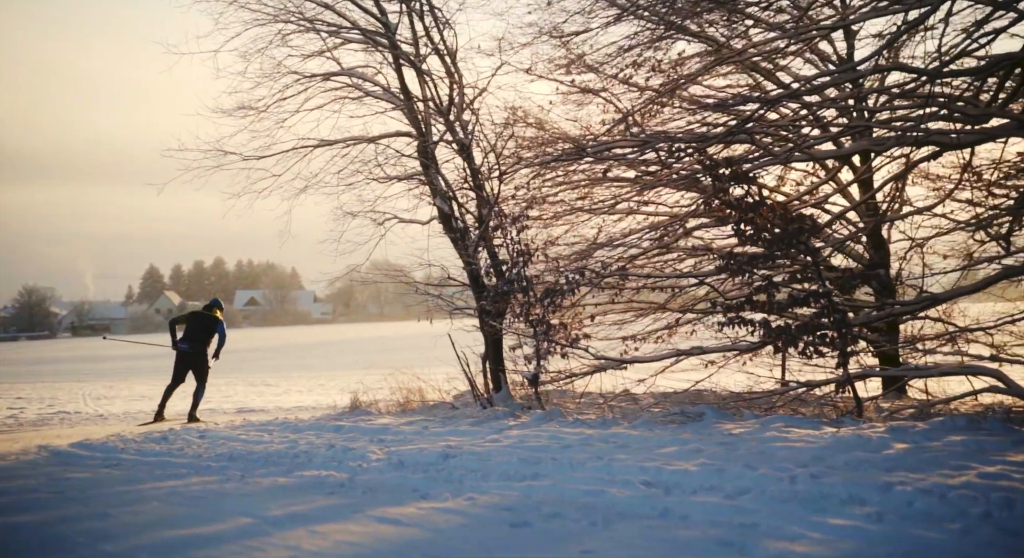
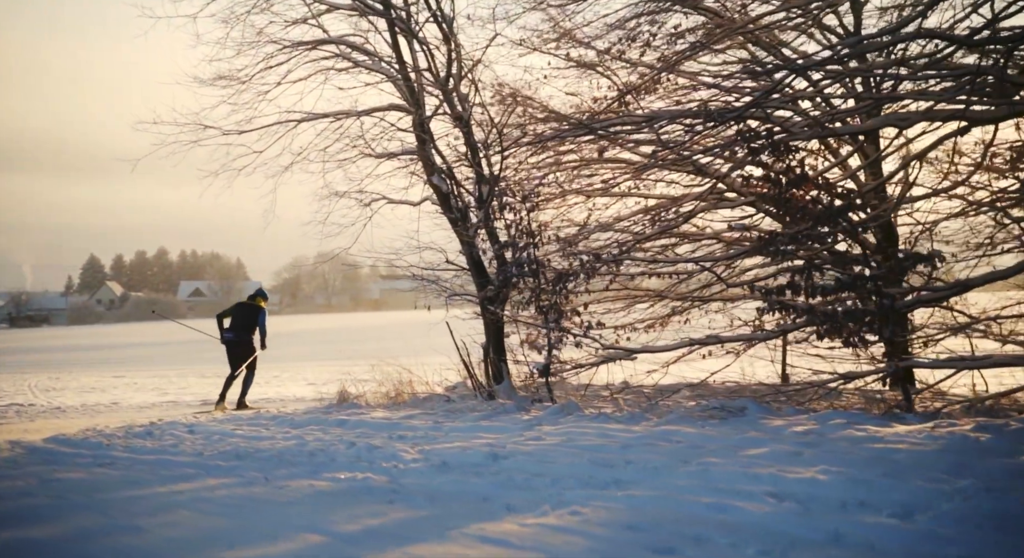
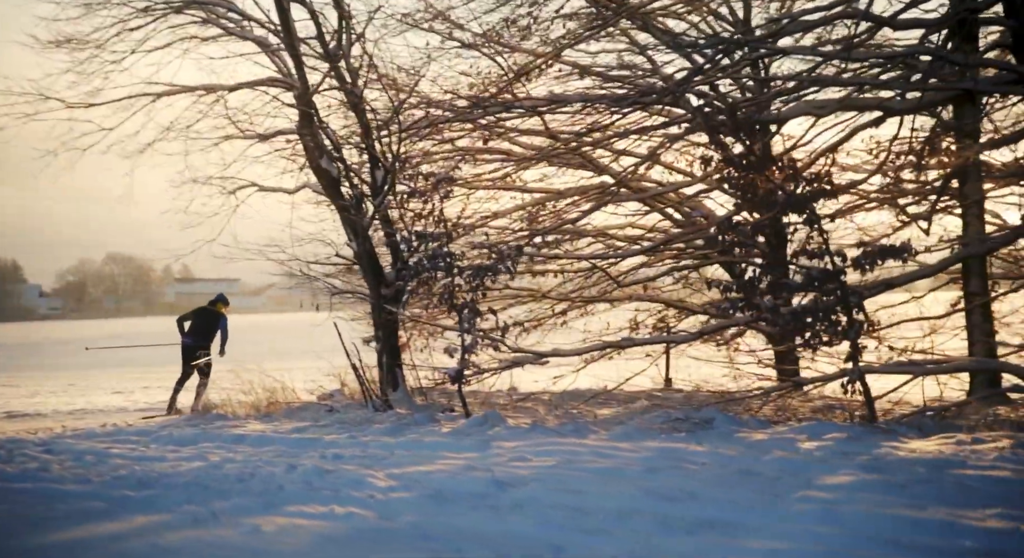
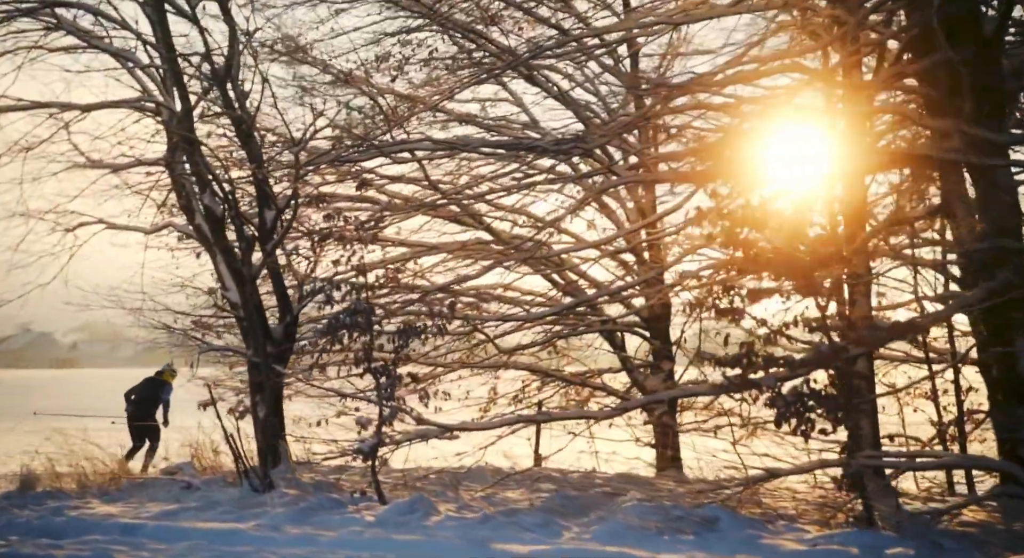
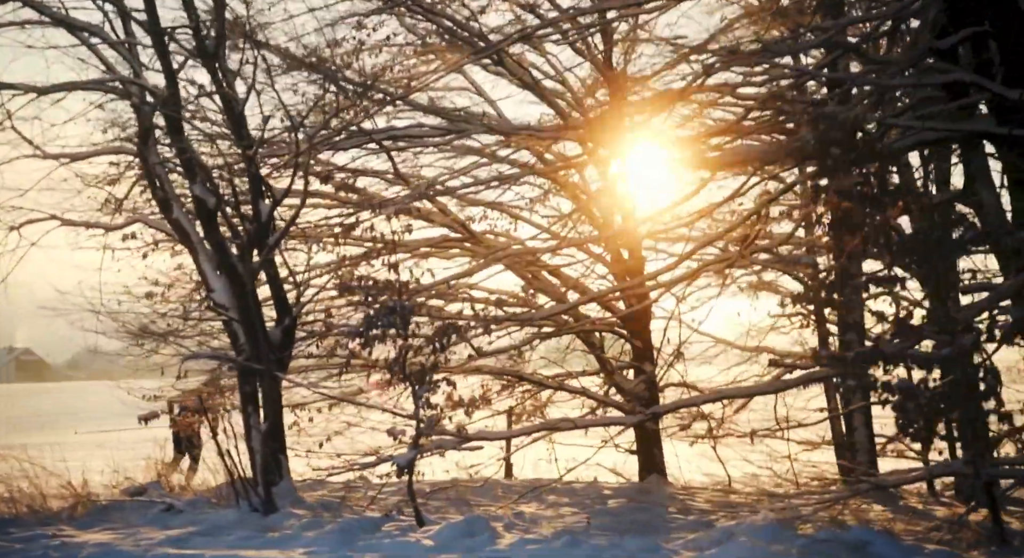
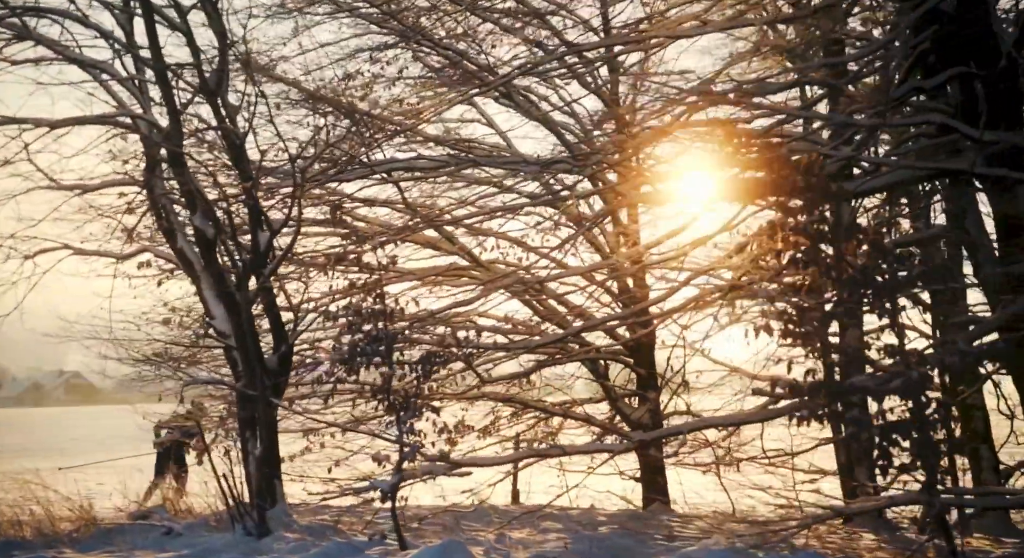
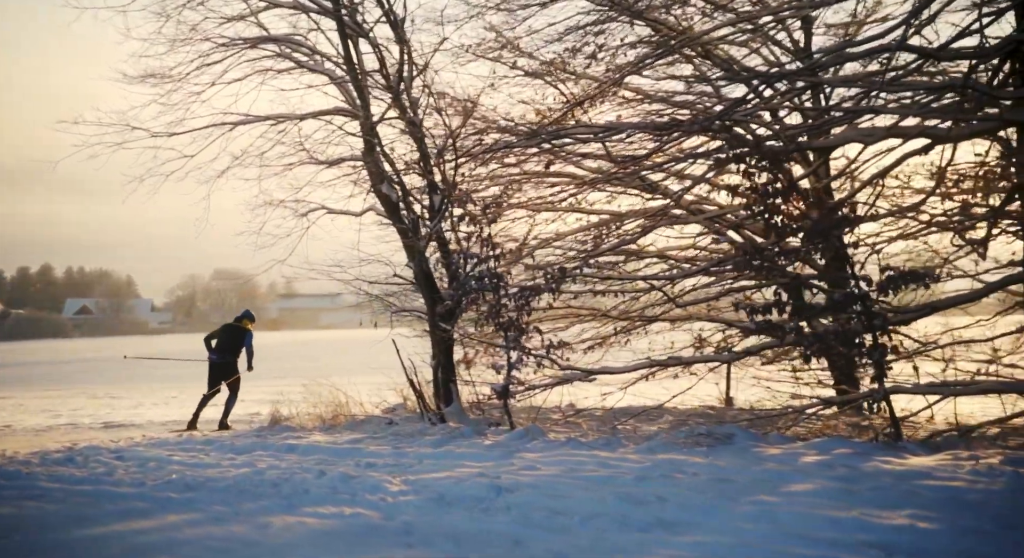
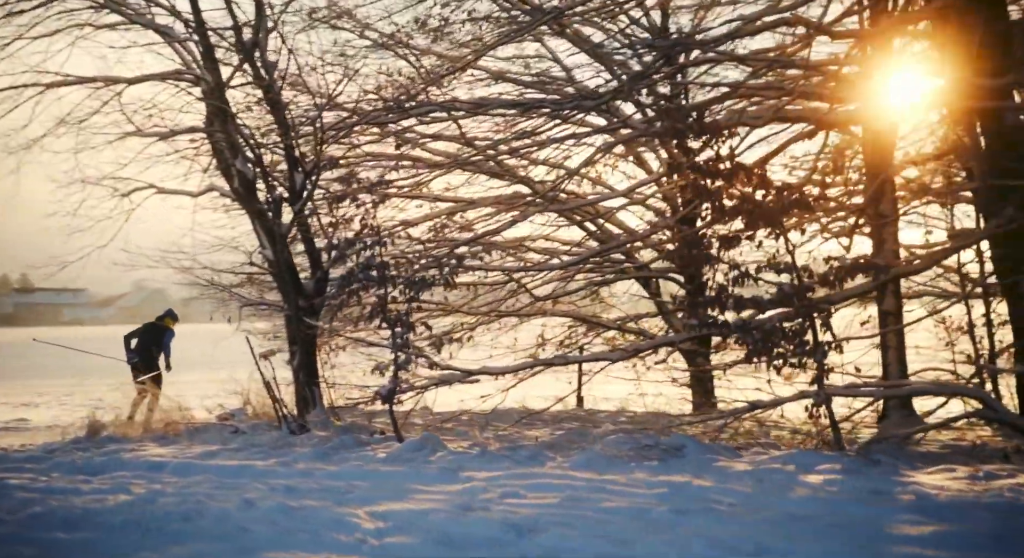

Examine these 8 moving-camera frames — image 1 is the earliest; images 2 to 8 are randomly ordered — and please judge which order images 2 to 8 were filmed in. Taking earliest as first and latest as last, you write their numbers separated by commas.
2, 7, 3, 8, 4, 6, 5
